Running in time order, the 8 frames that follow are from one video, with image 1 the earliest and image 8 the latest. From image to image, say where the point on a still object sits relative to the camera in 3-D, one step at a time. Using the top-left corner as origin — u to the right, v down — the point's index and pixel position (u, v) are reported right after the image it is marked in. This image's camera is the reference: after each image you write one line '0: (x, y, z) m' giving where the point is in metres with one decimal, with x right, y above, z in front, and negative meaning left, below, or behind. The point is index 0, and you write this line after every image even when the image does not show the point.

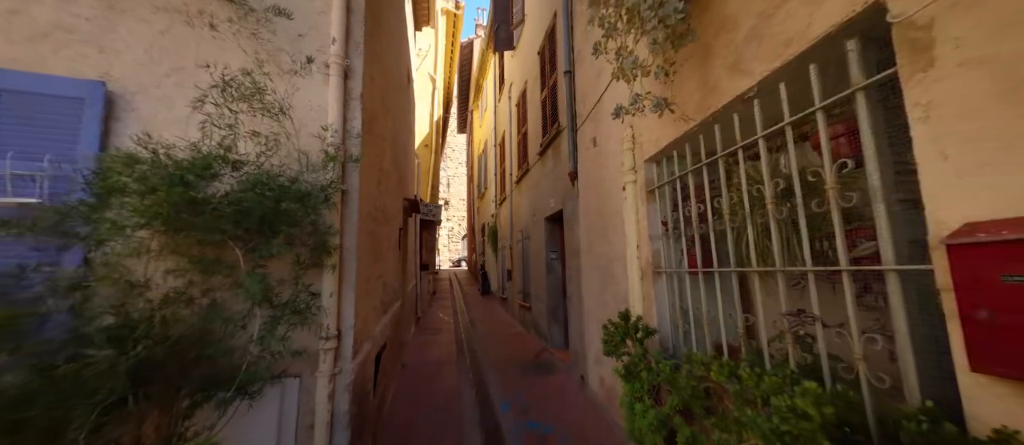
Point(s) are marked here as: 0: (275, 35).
0: (-1.4, +1.1, +2.1) m
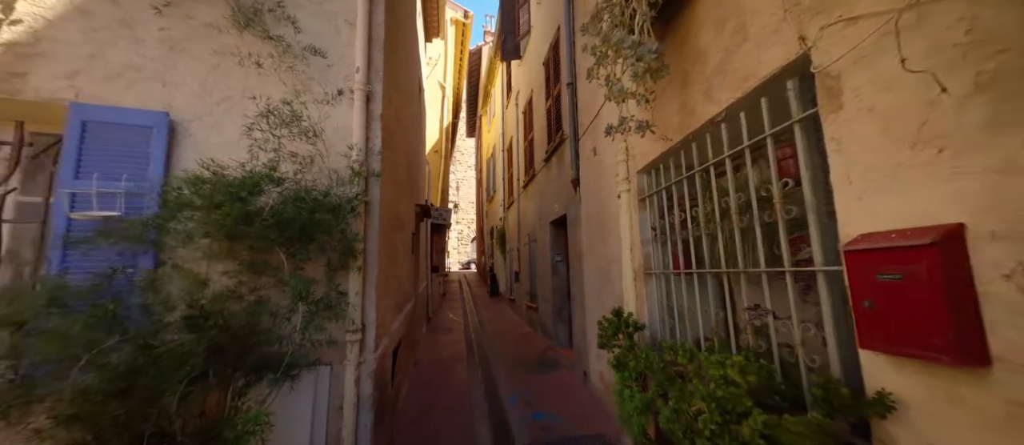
0: (-1.4, +1.1, +2.5) m
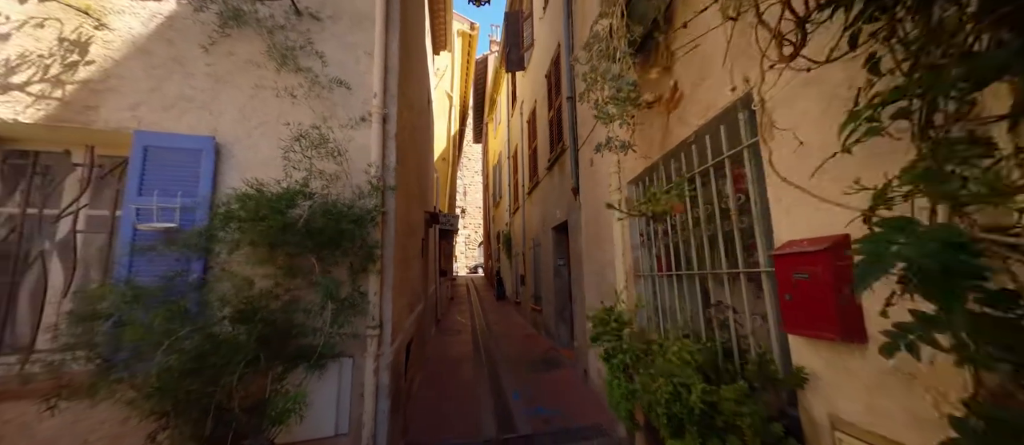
0: (-1.4, +1.0, +2.8) m
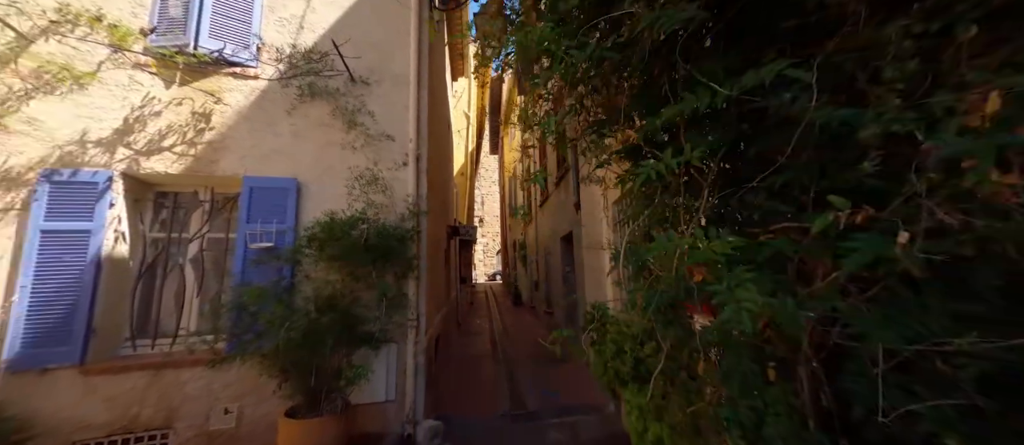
0: (-1.3, +0.8, +3.7) m
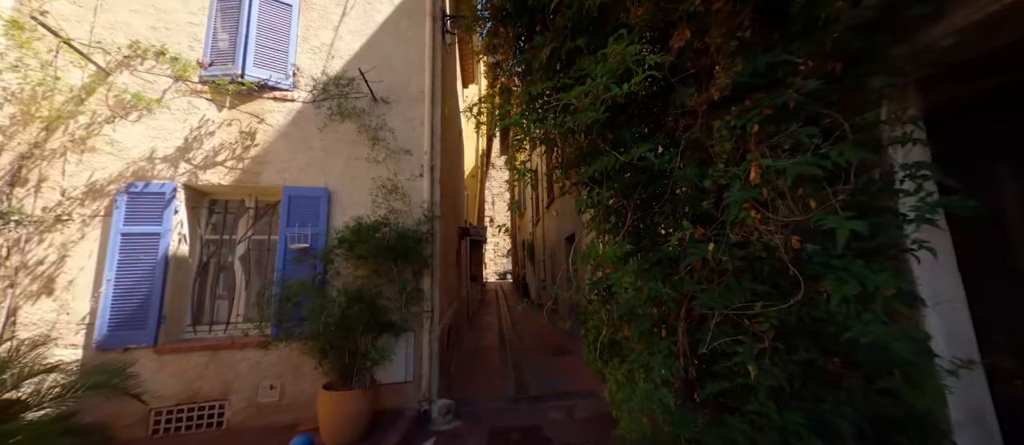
0: (-1.3, +0.8, +4.2) m
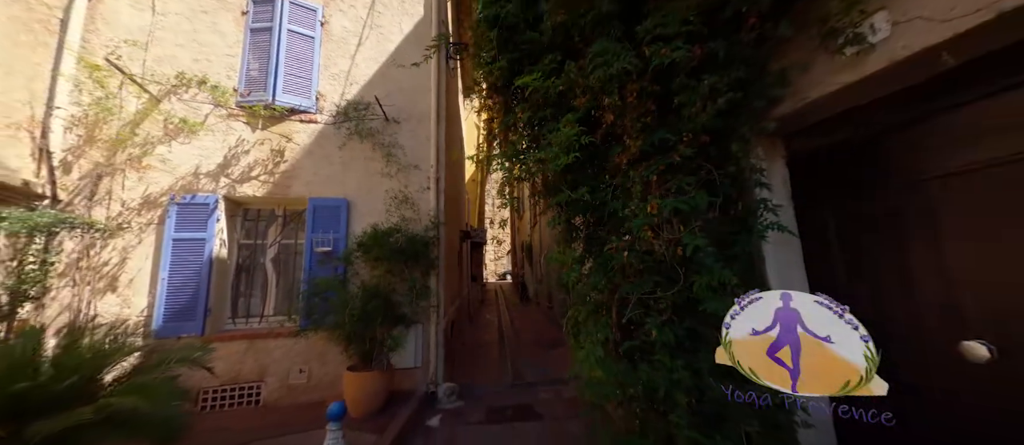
0: (-1.4, +0.7, +4.7) m
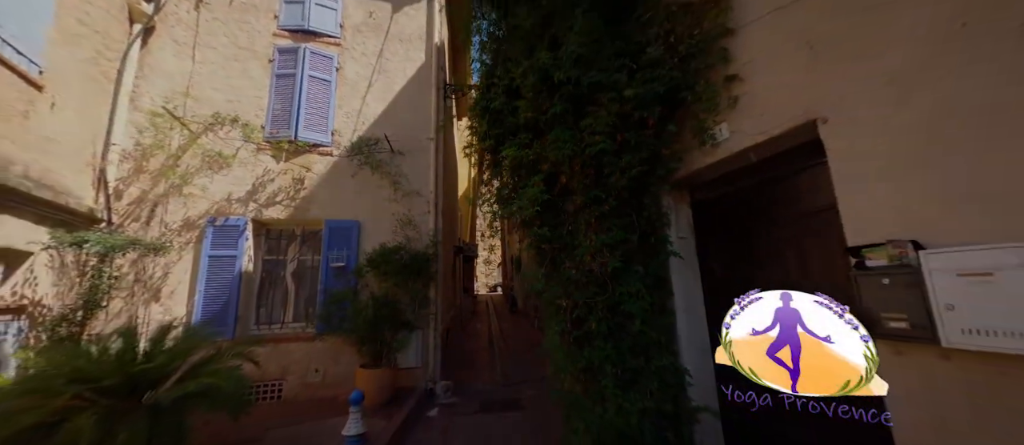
0: (-1.5, +0.4, +5.5) m
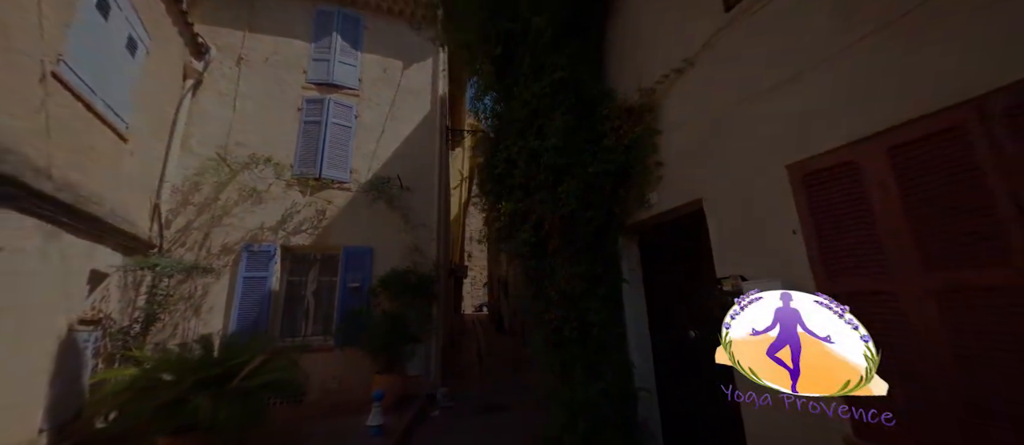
0: (-1.7, -0.1, +6.4) m
